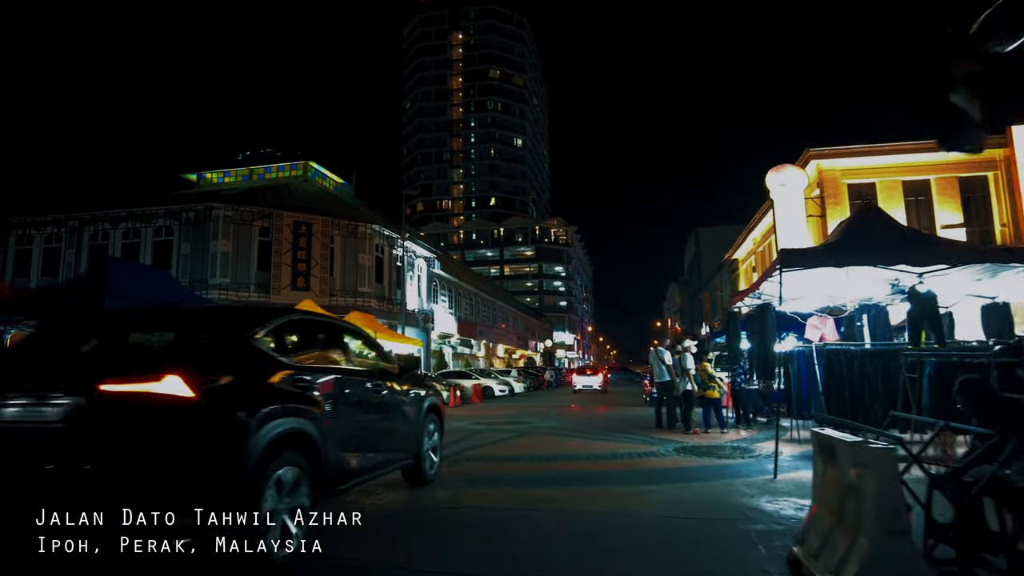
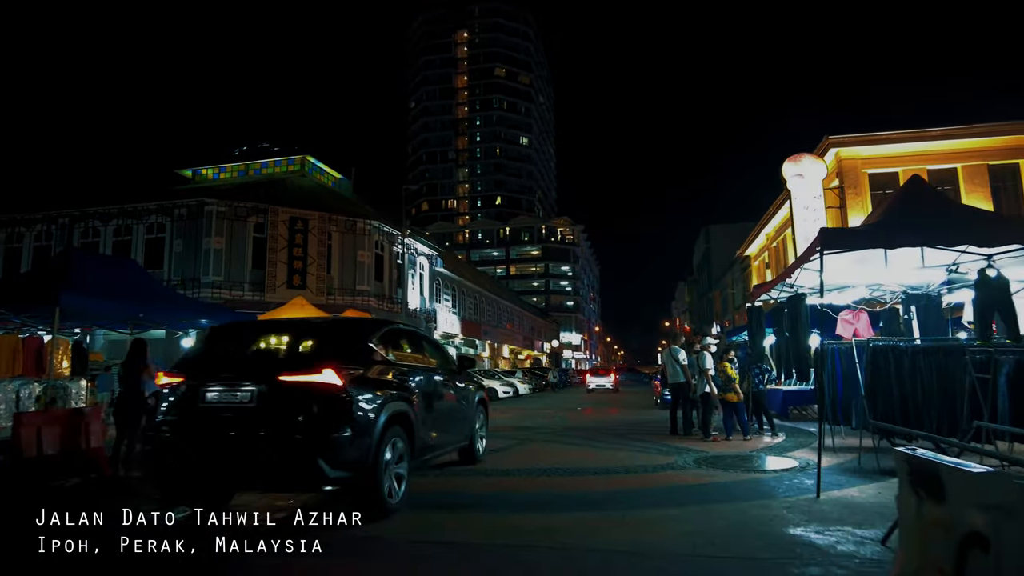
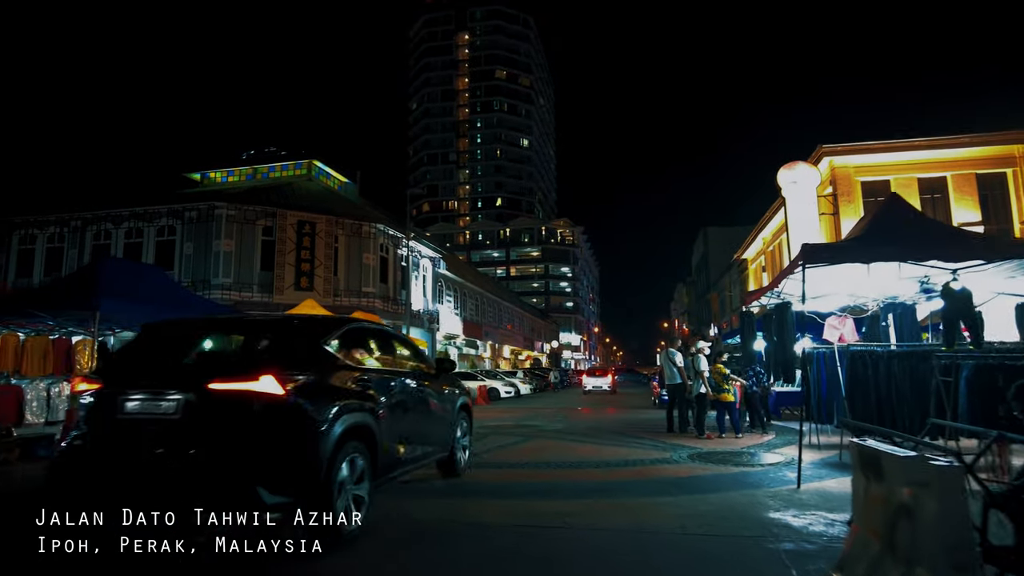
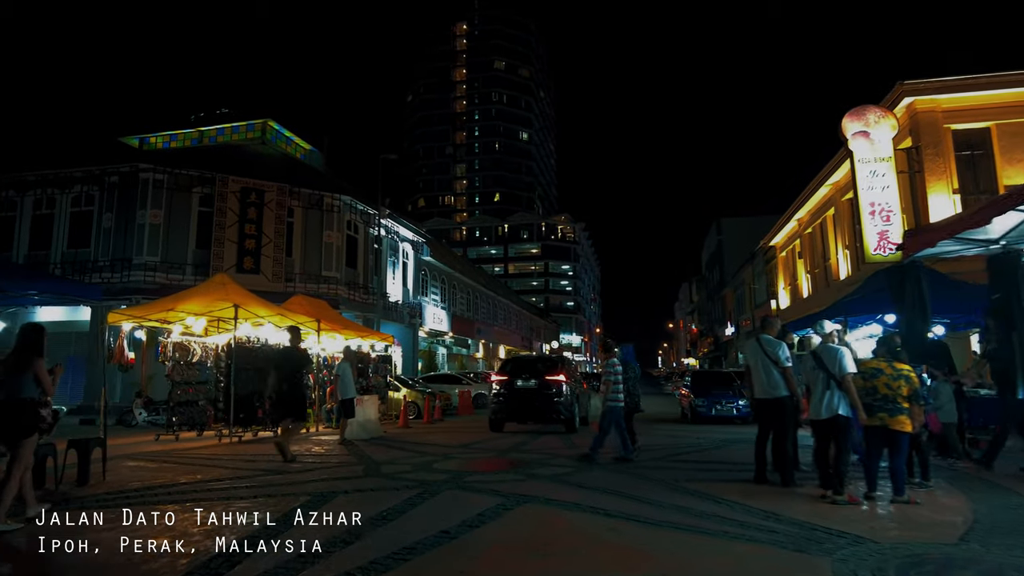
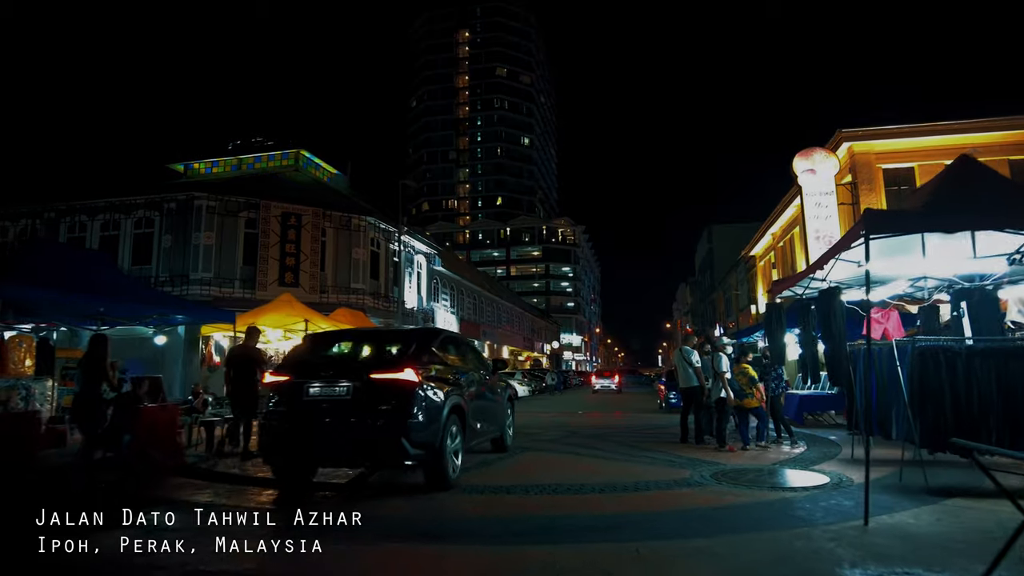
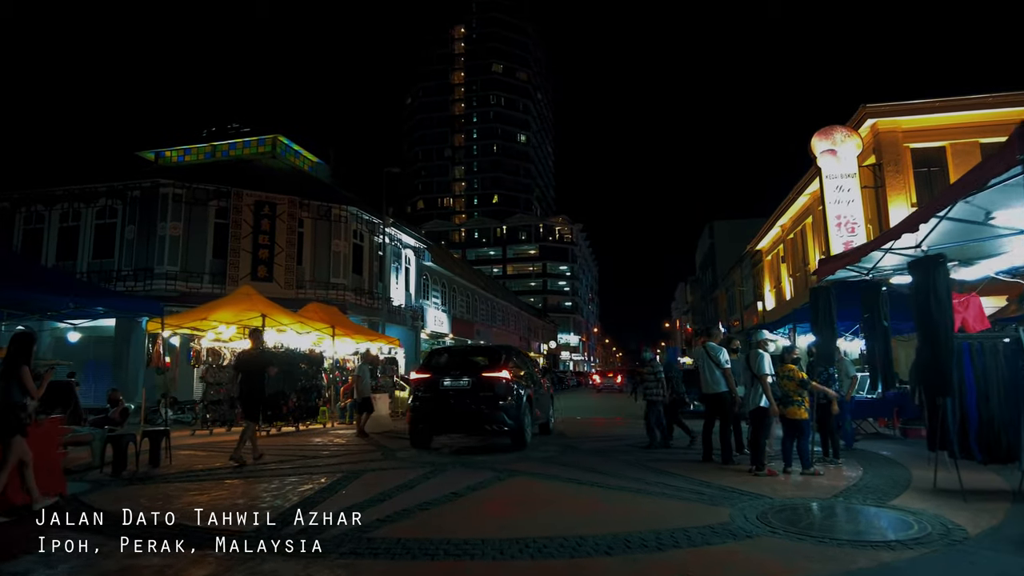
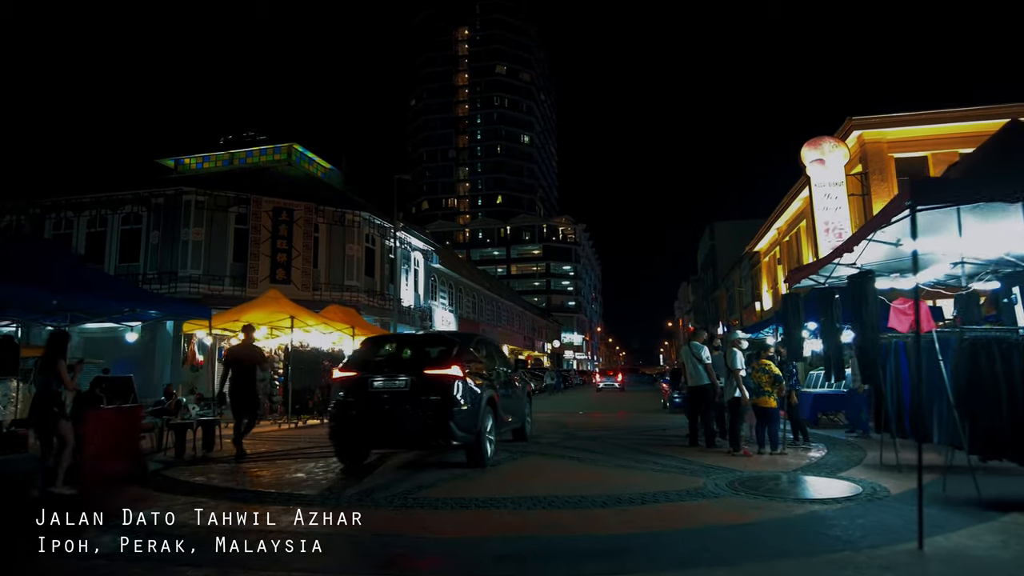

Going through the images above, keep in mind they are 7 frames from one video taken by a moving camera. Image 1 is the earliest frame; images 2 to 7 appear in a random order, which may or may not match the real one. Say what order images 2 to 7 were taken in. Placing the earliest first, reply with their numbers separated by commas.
3, 2, 5, 7, 6, 4
